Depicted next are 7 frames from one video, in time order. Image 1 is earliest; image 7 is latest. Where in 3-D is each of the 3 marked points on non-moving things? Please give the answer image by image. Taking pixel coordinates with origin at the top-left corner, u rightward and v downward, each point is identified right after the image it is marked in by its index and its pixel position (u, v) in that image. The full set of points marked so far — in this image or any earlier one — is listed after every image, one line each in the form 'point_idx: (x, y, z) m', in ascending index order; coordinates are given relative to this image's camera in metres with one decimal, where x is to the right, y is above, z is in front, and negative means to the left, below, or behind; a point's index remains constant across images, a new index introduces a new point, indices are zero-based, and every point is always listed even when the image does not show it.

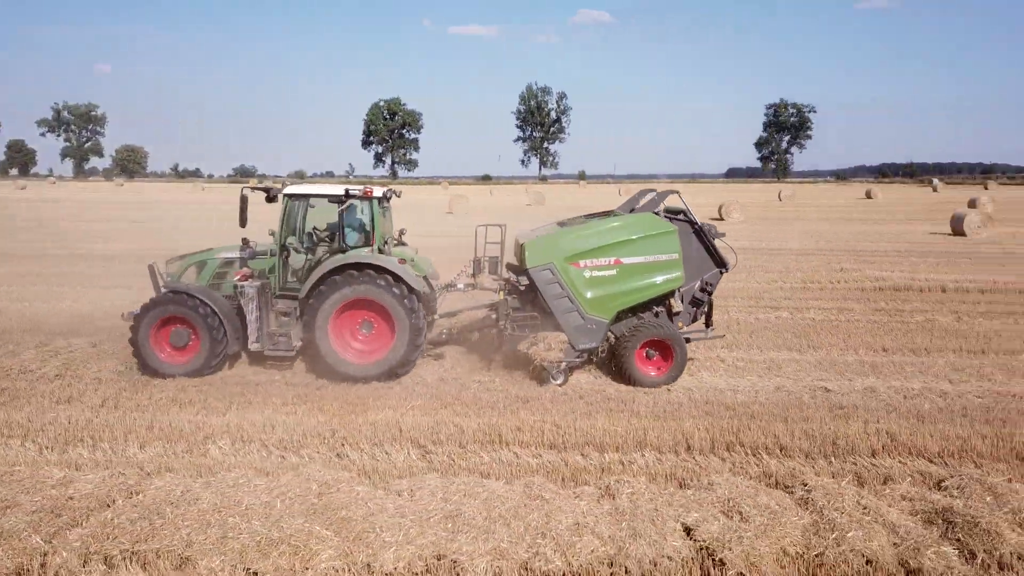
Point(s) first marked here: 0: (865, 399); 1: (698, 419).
0: (+3.3, -1.0, +7.5) m
1: (+1.6, -1.1, +6.7) m
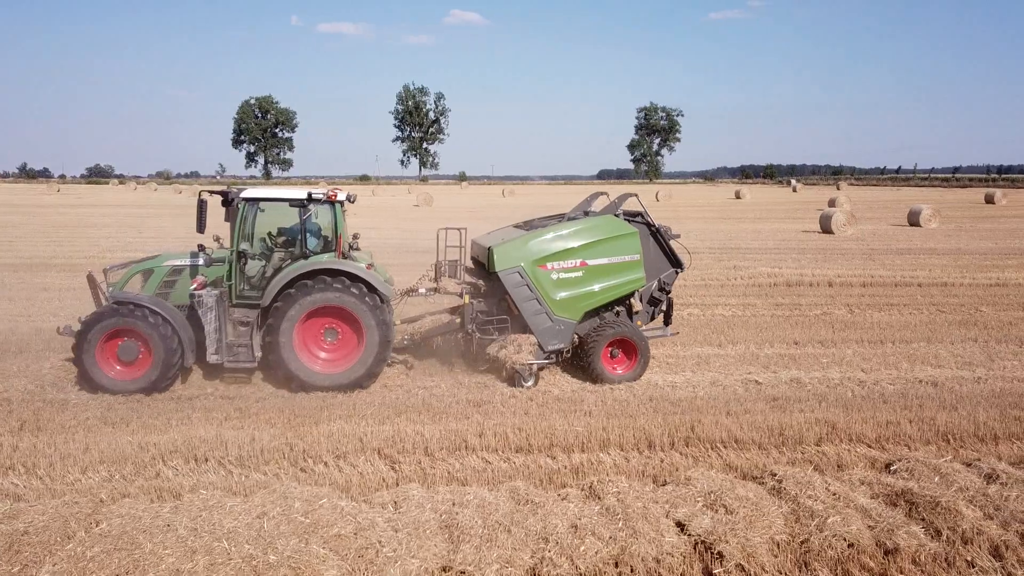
0: (+2.8, -1.0, +7.9) m
1: (+1.2, -1.1, +6.9) m
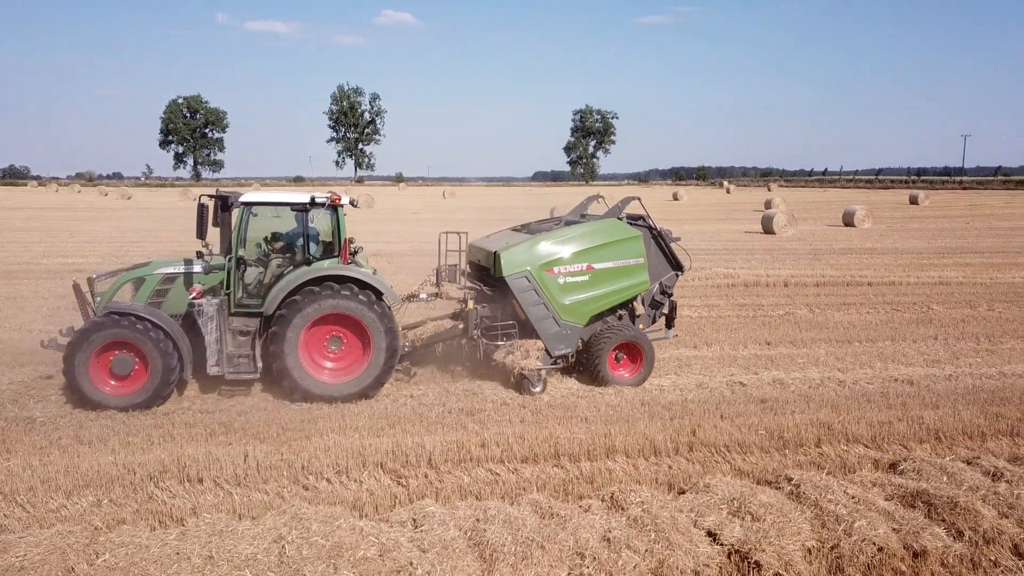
0: (+2.7, -1.0, +8.0) m
1: (+1.2, -1.1, +6.8) m
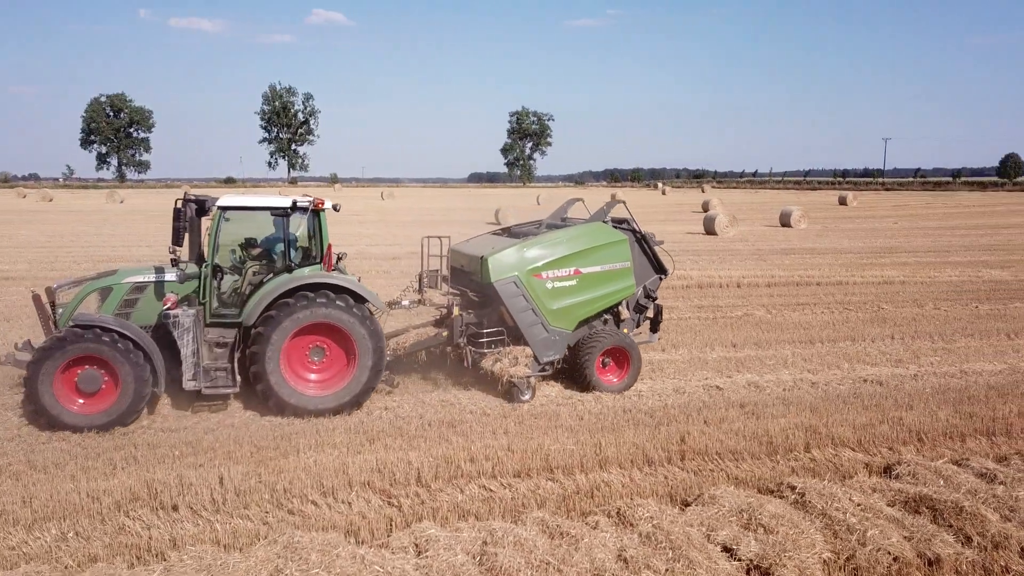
0: (+2.4, -1.1, +7.9) m
1: (+1.0, -1.2, +6.7) m
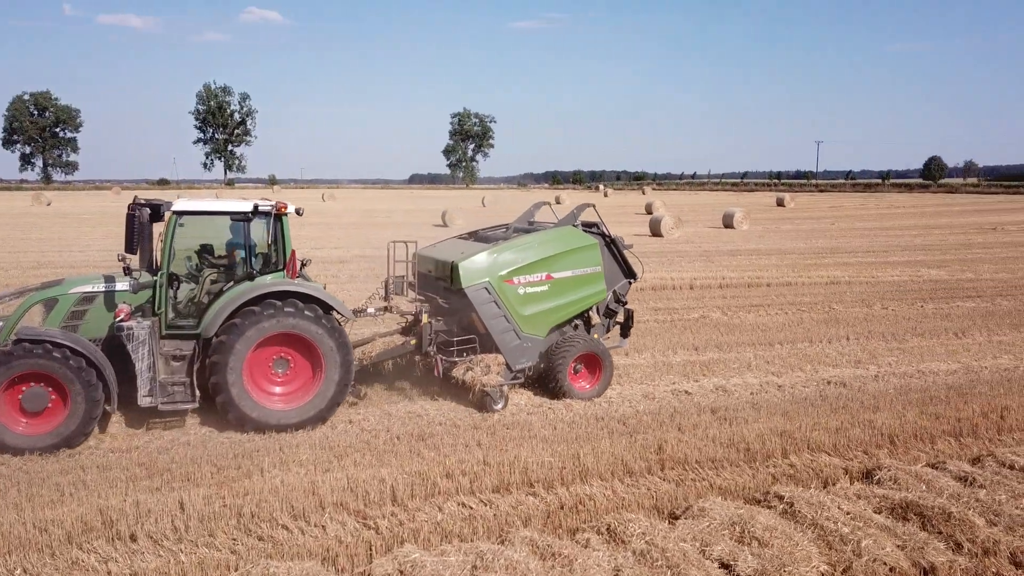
0: (+2.1, -1.1, +7.9) m
1: (+0.8, -1.2, +6.6) m
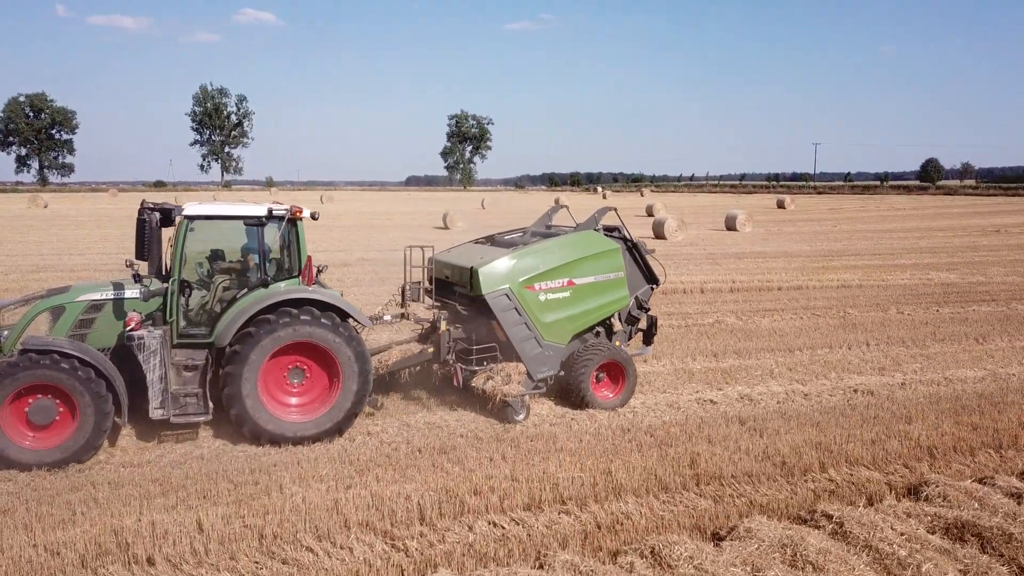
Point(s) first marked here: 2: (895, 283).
0: (+2.3, -1.2, +7.7) m
1: (+1.0, -1.3, +6.3) m
2: (+8.6, +0.1, +18.0) m
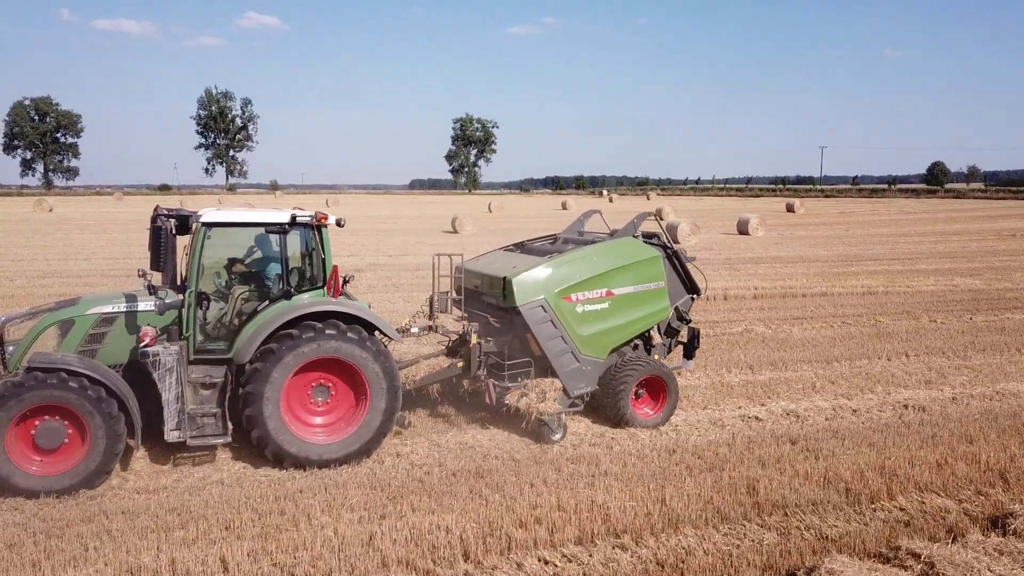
0: (+2.6, -1.3, +7.2) m
1: (+1.3, -1.4, +5.9) m
2: (+9.0, 0.0, +17.5) m
